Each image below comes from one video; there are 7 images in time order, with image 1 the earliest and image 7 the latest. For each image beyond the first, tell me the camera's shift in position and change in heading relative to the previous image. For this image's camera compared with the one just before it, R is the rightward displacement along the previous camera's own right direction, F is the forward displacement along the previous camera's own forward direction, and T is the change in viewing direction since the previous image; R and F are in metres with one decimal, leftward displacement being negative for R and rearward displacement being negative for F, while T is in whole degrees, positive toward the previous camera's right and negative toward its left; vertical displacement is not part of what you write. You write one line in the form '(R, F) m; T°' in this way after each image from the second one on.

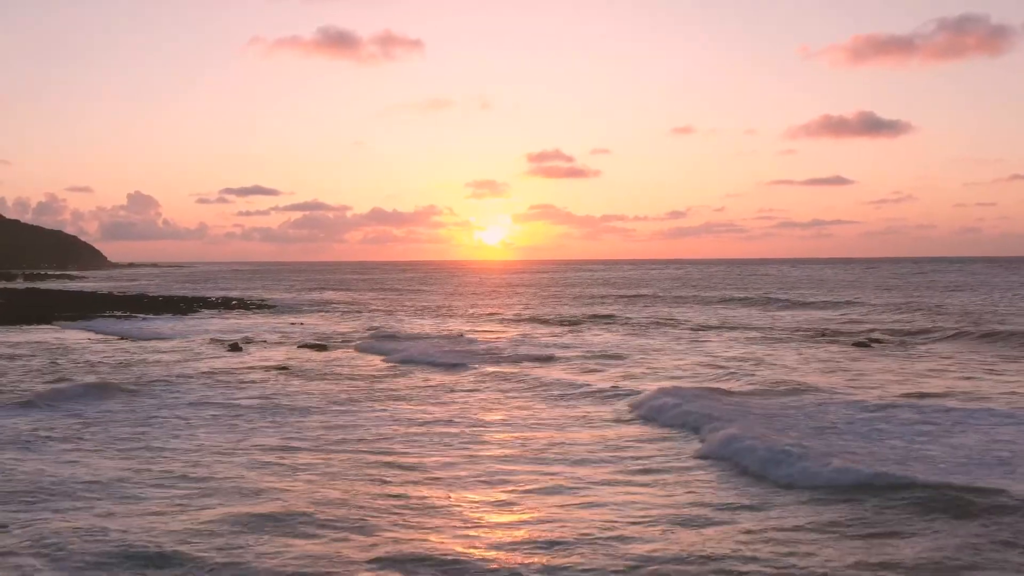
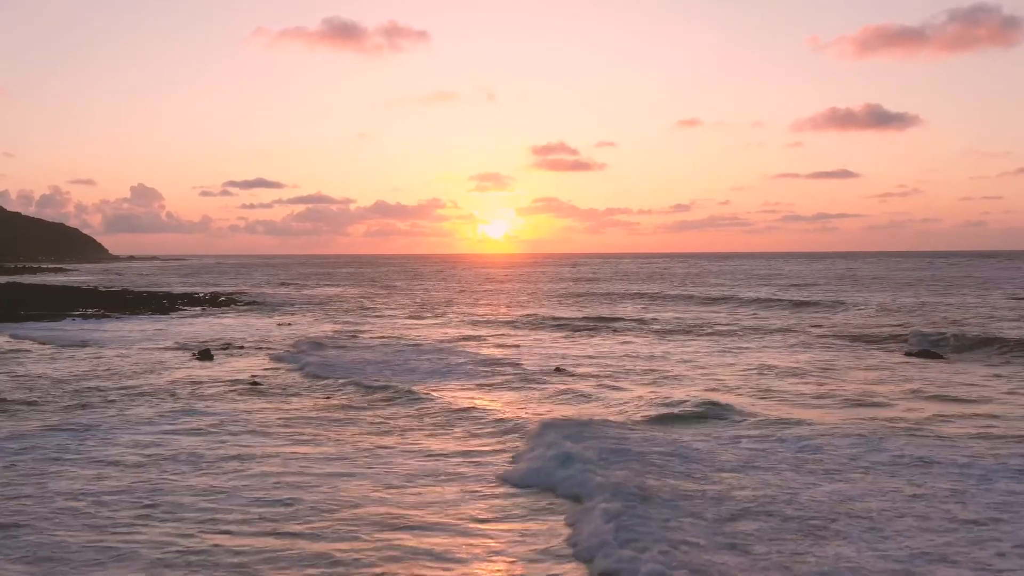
(-0.1, +3.8) m; 0°
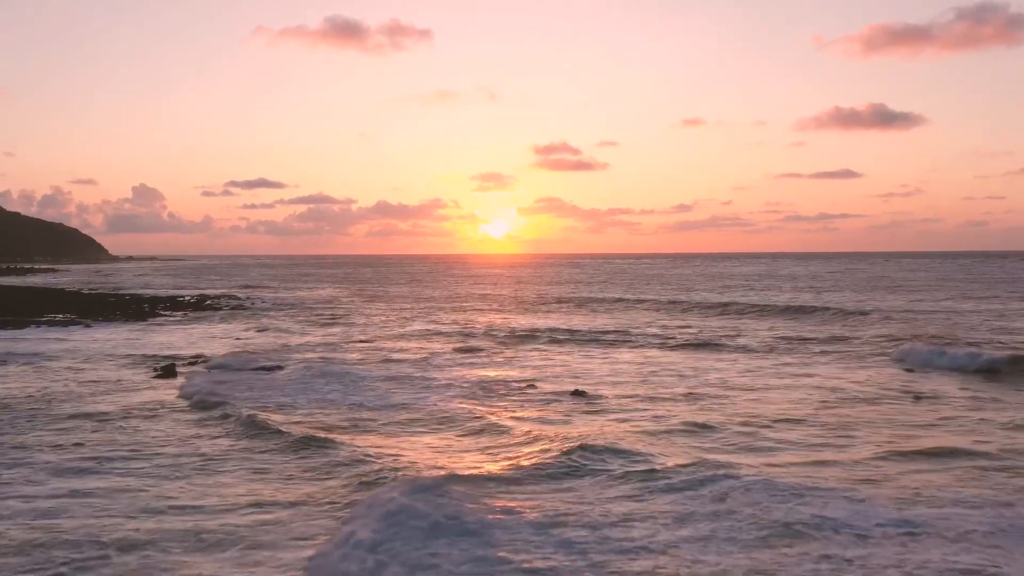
(-0.2, +3.5) m; 0°
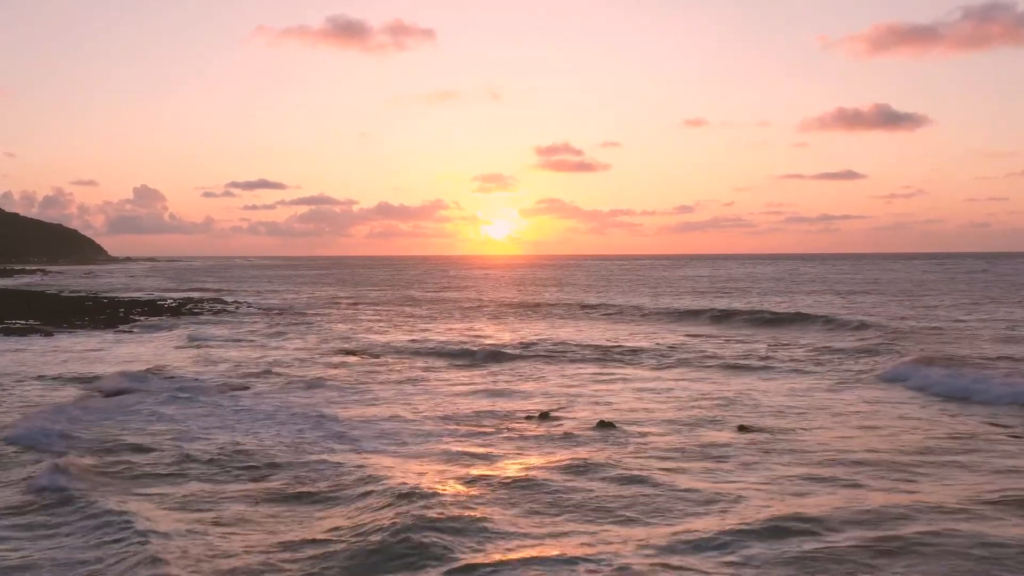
(-0.2, +3.8) m; 0°
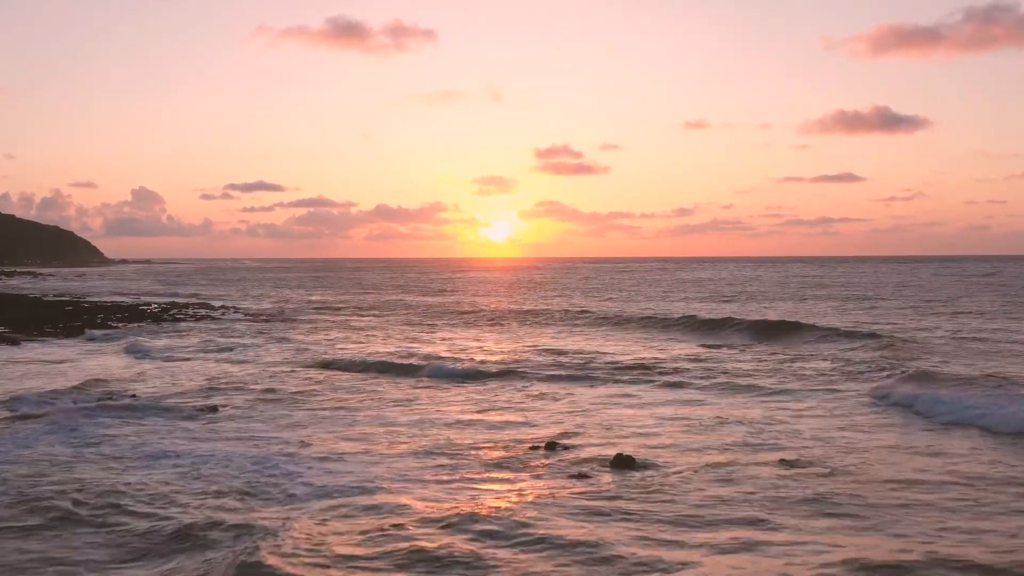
(-0.1, +2.5) m; 0°
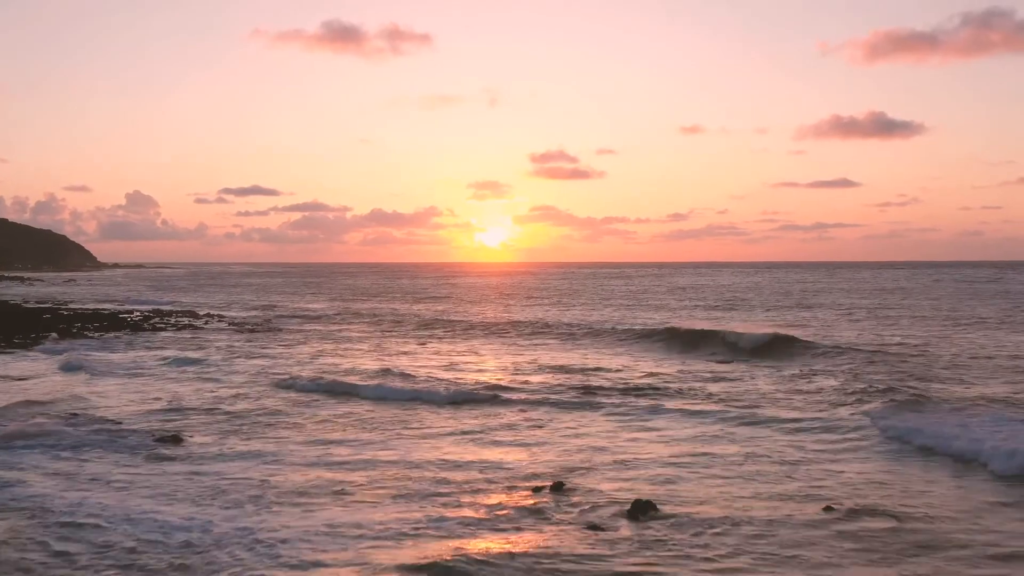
(-0.1, +2.0) m; 0°
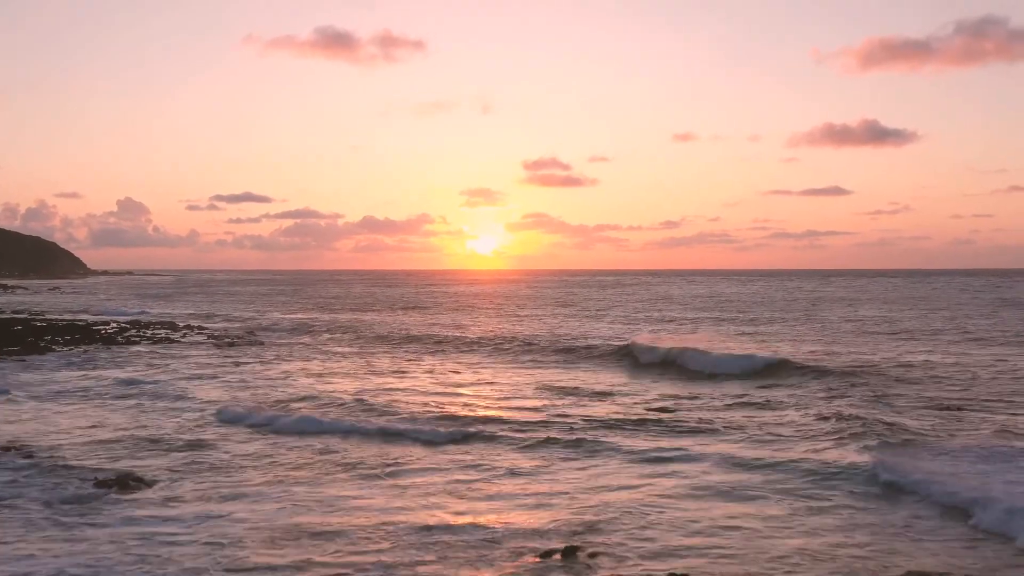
(-0.2, +2.4) m; +1°
